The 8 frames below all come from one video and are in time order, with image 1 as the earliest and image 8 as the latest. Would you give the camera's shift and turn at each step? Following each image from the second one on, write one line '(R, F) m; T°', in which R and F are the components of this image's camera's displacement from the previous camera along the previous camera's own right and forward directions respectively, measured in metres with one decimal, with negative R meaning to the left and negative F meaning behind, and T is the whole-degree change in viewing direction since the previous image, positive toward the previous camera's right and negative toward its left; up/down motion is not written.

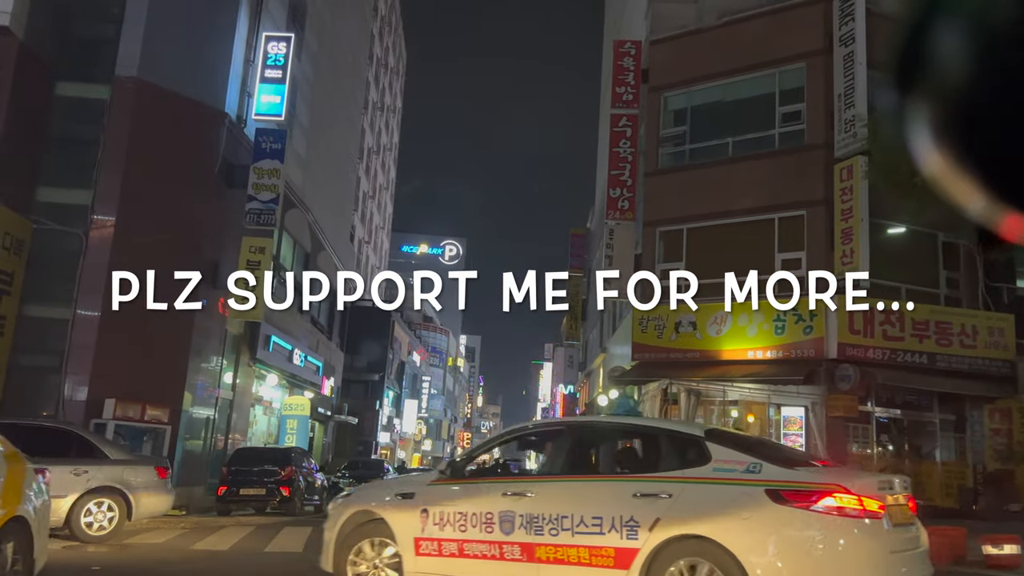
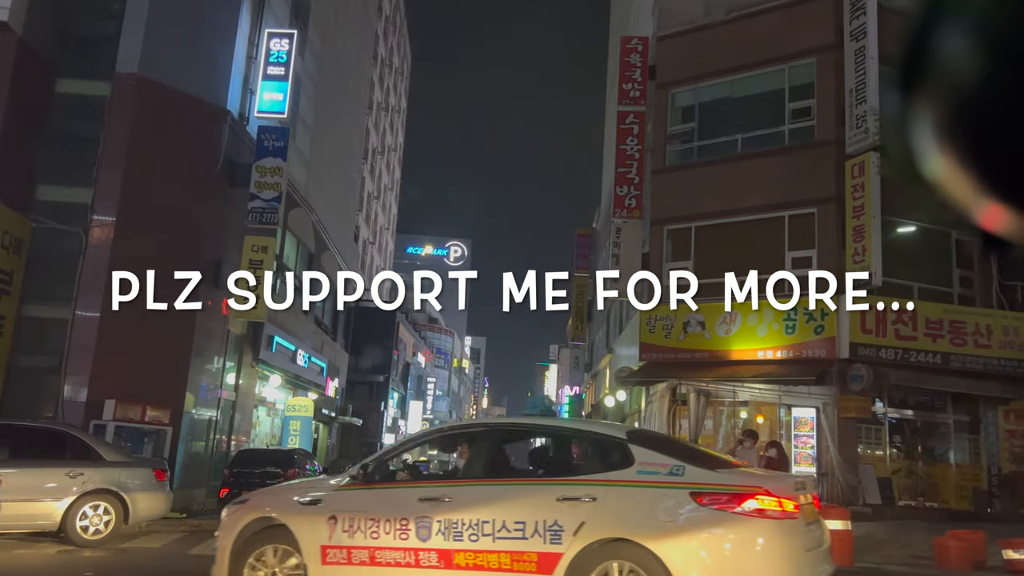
(0.0, +0.3) m; 0°
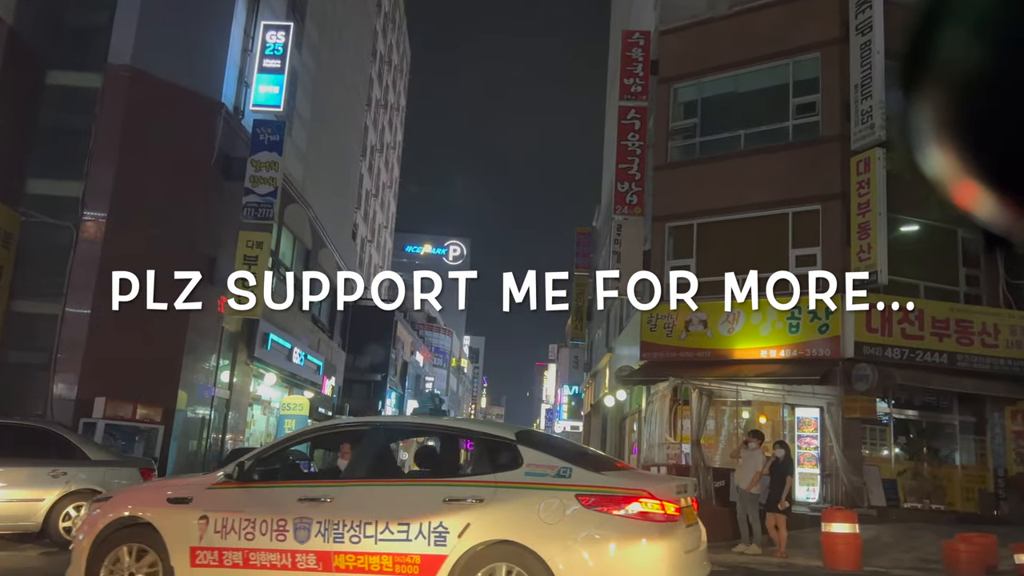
(0.0, +0.3) m; 0°
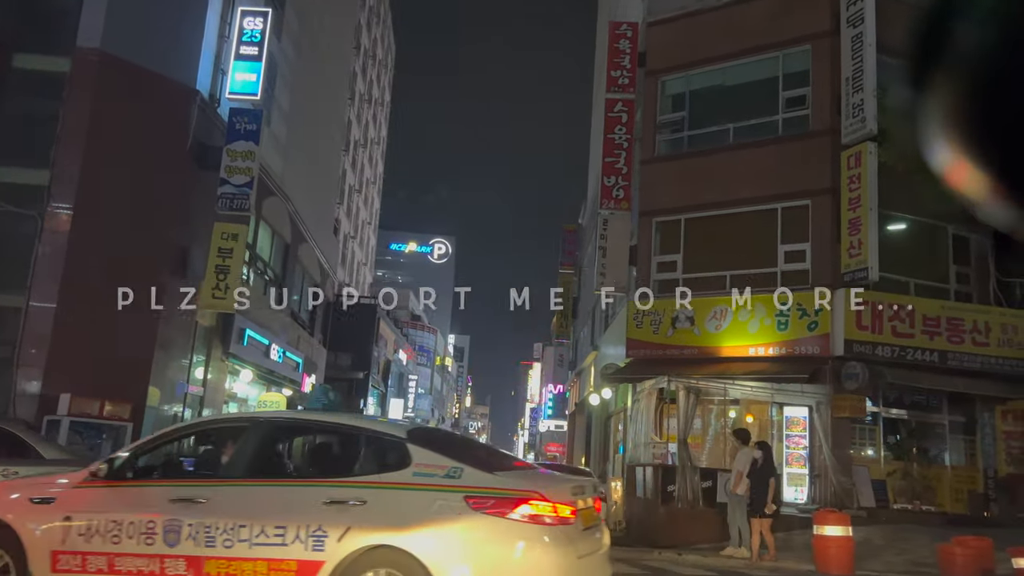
(+0.1, +0.5) m; +1°
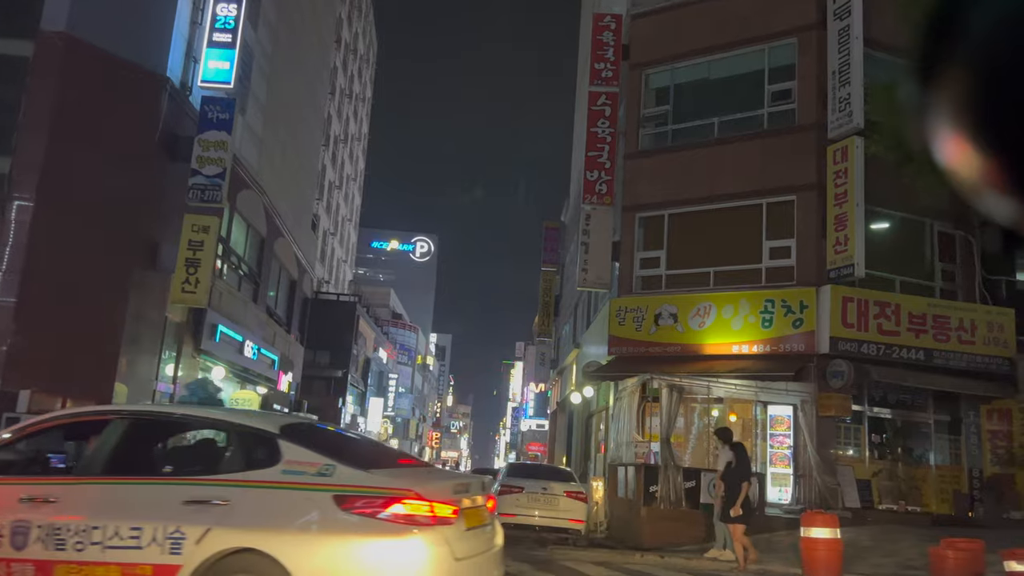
(+0.1, +0.4) m; +1°
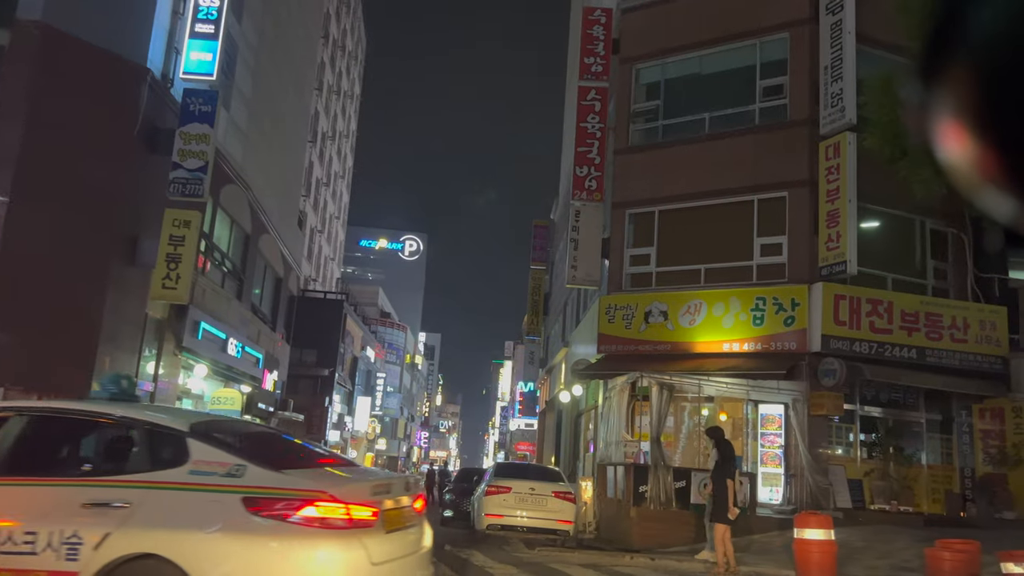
(0.0, +0.3) m; +1°
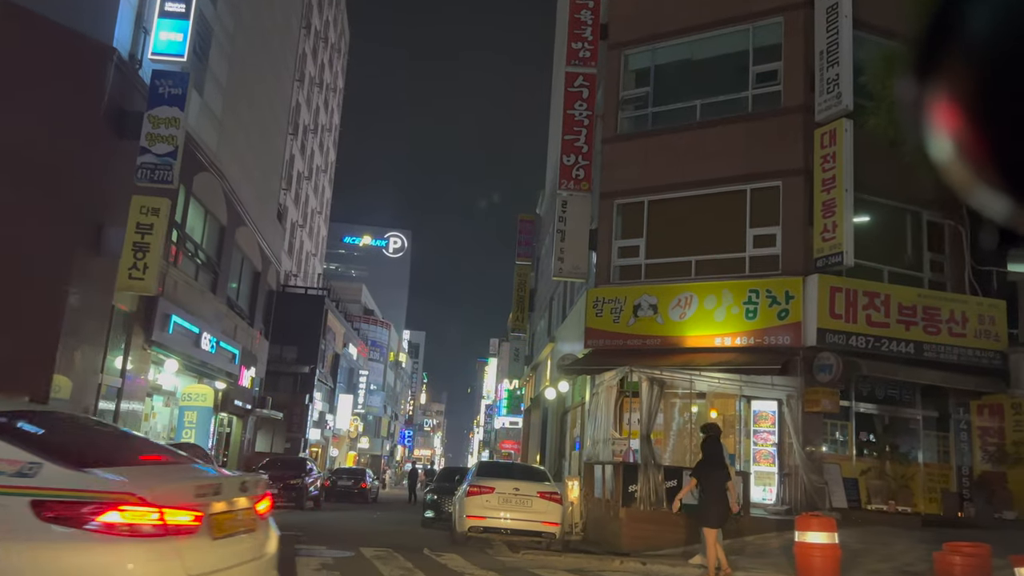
(0.0, +0.7) m; +1°
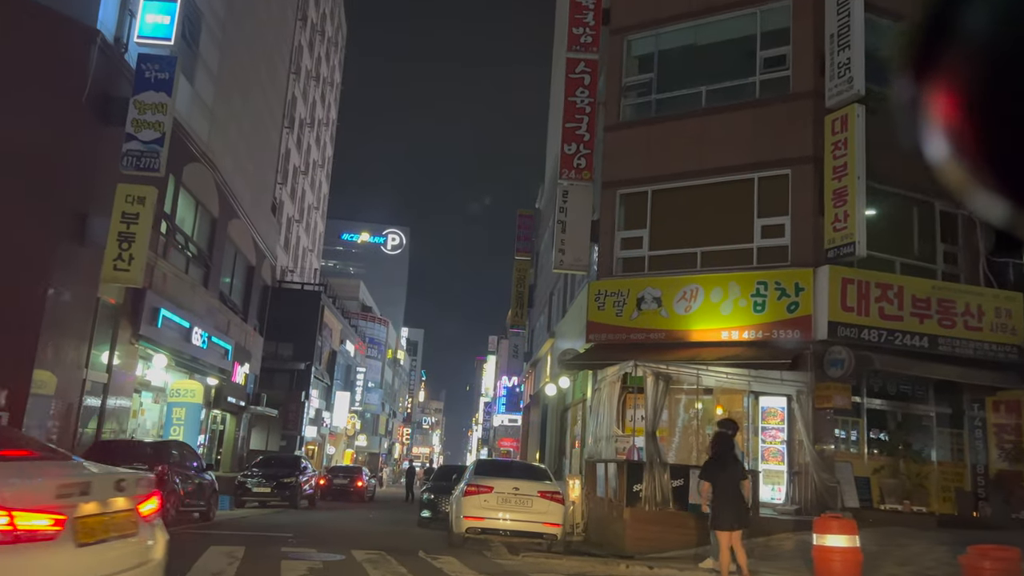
(0.0, +0.6) m; 0°
